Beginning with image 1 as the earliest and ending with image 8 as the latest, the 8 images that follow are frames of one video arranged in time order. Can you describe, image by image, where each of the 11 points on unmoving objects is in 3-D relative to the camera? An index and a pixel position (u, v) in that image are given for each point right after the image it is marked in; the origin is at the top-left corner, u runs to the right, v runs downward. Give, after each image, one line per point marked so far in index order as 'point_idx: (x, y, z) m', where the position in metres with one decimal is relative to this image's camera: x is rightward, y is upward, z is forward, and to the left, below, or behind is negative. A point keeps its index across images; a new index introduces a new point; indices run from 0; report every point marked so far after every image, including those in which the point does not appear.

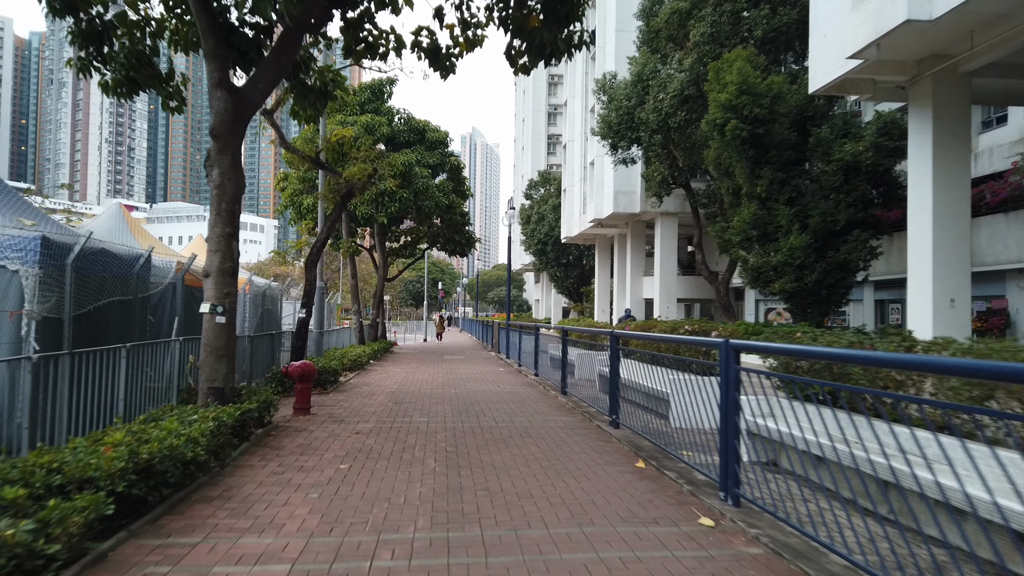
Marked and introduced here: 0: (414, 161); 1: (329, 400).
0: (-2.6, +3.4, +19.7) m
1: (-2.3, -1.5, +9.6) m
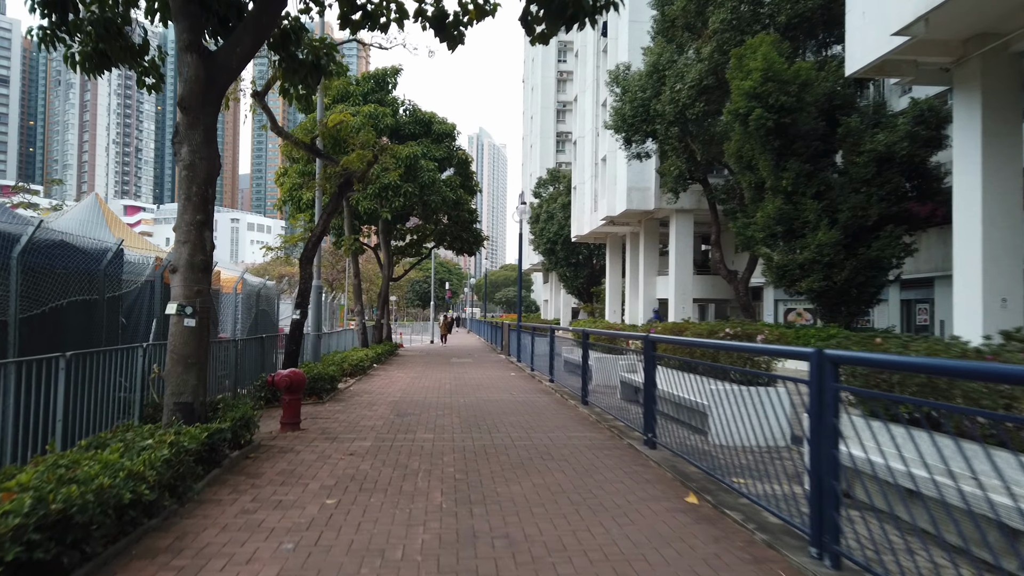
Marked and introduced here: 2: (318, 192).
0: (-2.3, +3.4, +18.7) m
1: (-2.1, -1.4, +8.6) m
2: (-3.4, +1.7, +13.3) m
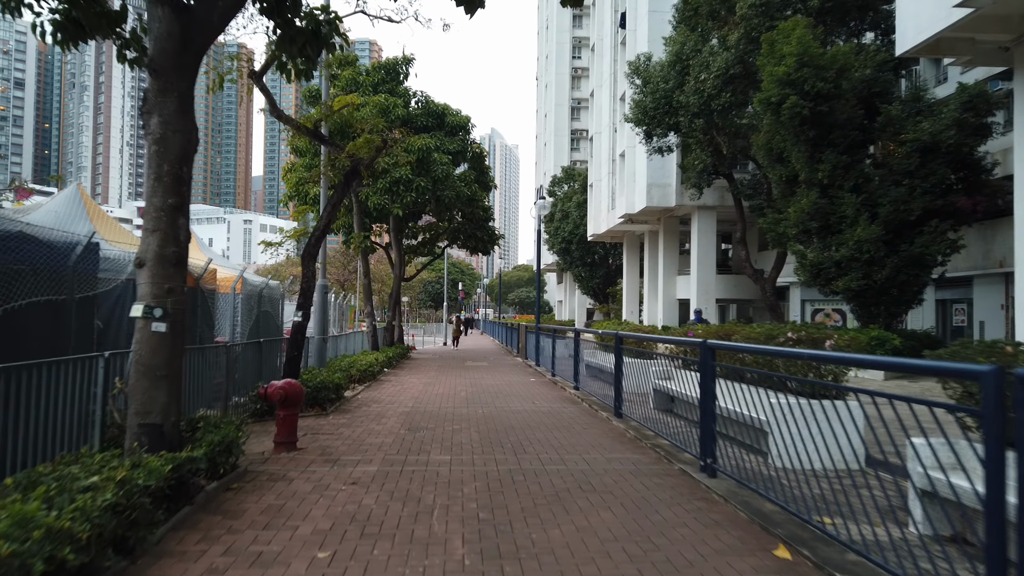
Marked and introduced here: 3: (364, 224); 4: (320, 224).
0: (-1.9, +3.4, +17.7) m
1: (-1.9, -1.4, +7.7) m
2: (-3.1, +1.7, +12.3) m
3: (-3.8, +1.7, +19.4) m
4: (-2.4, +0.8, +9.4) m
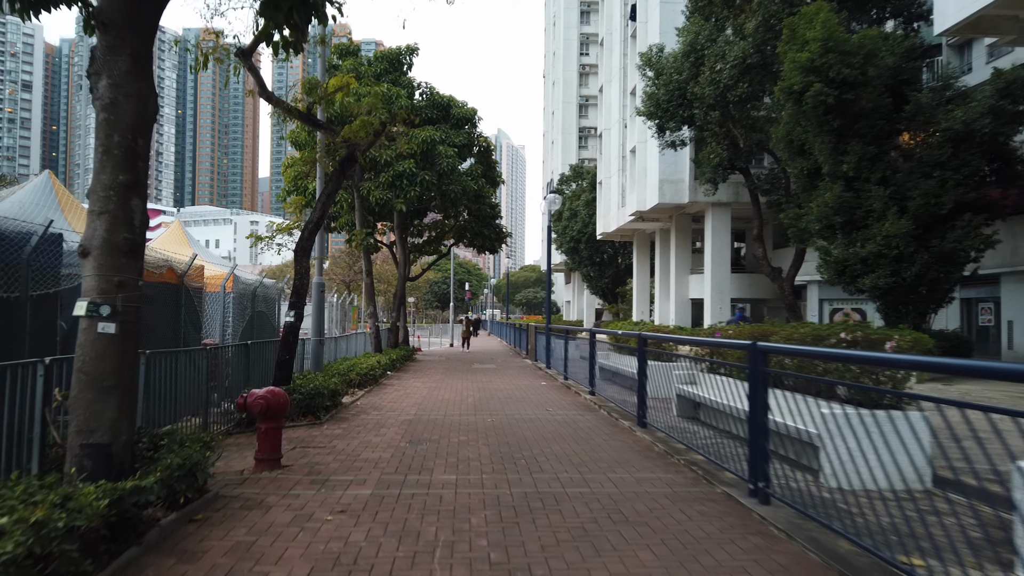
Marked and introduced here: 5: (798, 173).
0: (-1.7, +3.4, +17.0) m
1: (-1.7, -1.4, +6.9) m
2: (-3.0, +1.7, +11.6) m
3: (-3.6, +1.7, +18.7) m
4: (-2.3, +0.8, +8.6) m
5: (+7.0, +2.8, +18.4) m
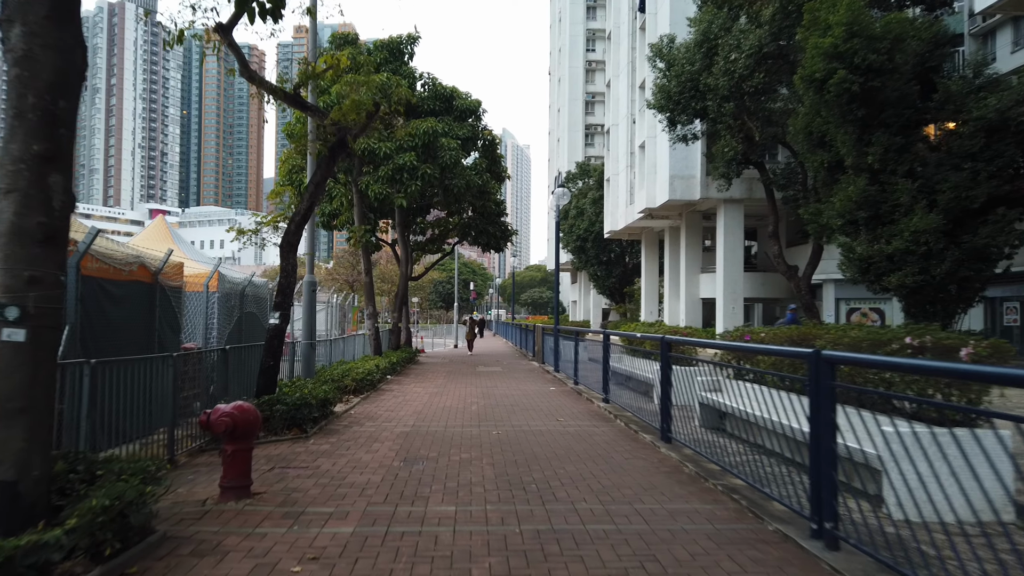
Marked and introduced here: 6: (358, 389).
0: (-1.6, +3.4, +16.2) m
1: (-1.7, -1.4, +6.1) m
2: (-2.9, +1.8, +10.8) m
3: (-3.5, +1.7, +17.9) m
4: (-2.2, +0.8, +7.8) m
5: (+7.2, +2.8, +17.6) m
6: (-2.2, -1.4, +10.6) m
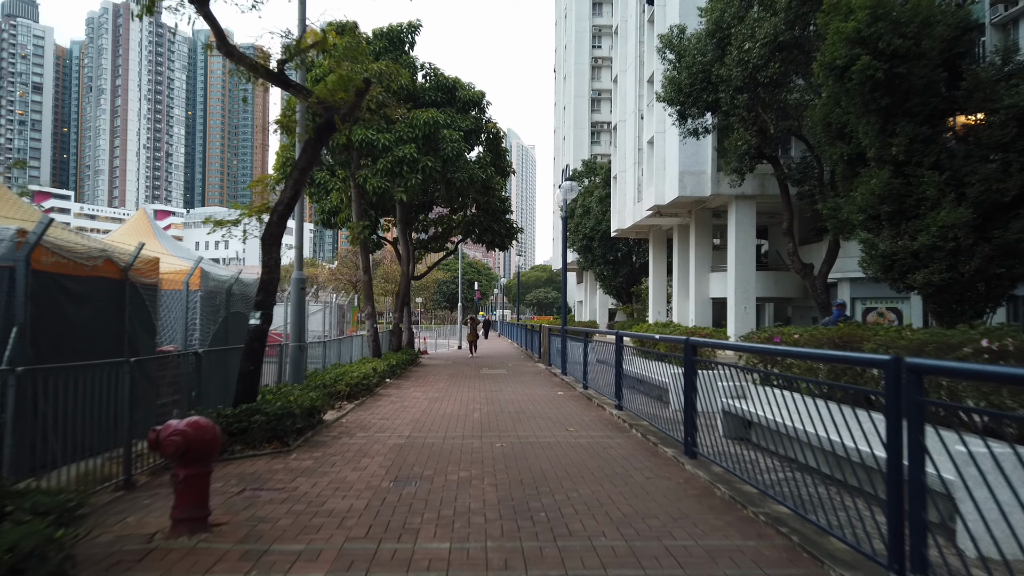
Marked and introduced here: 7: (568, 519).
0: (-1.5, +3.4, +15.5) m
1: (-1.6, -1.4, +5.4) m
2: (-2.8, +1.8, +10.1) m
3: (-3.3, +1.7, +17.2) m
4: (-2.1, +0.9, +7.1) m
5: (+7.3, +2.9, +16.8) m
6: (-2.1, -1.4, +9.9) m
7: (+0.3, -1.3, +4.2) m
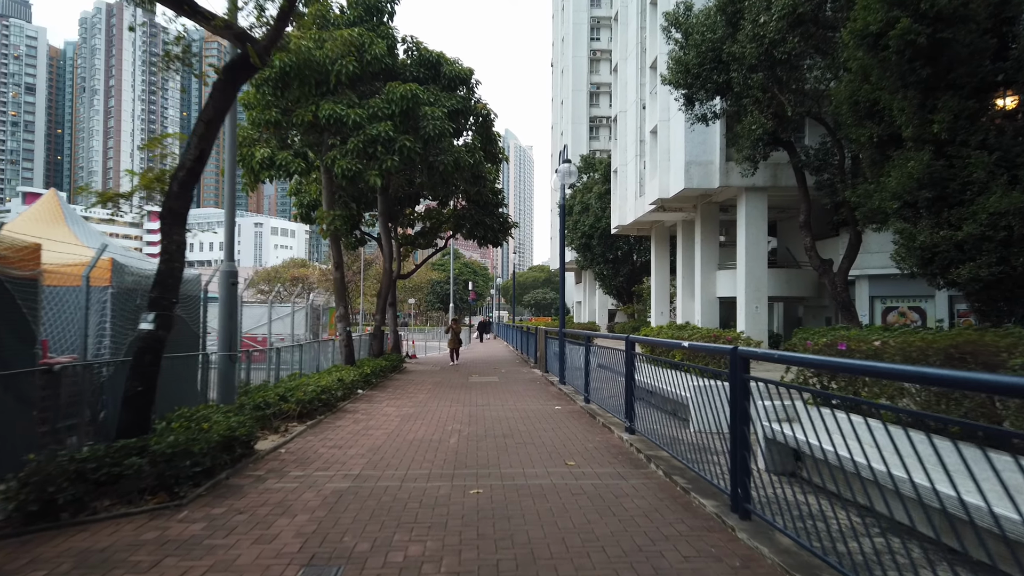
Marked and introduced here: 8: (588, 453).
0: (-1.6, +3.5, +13.7) m
1: (-1.8, -1.3, +3.6) m
2: (-2.9, +1.8, +8.3) m
3: (-3.5, +1.7, +15.4) m
4: (-2.3, +0.9, +5.3) m
5: (+7.1, +2.9, +15.1) m
6: (-2.3, -1.4, +8.1) m
7: (+0.2, -1.2, +2.5) m
8: (+0.6, -1.5, +6.7) m
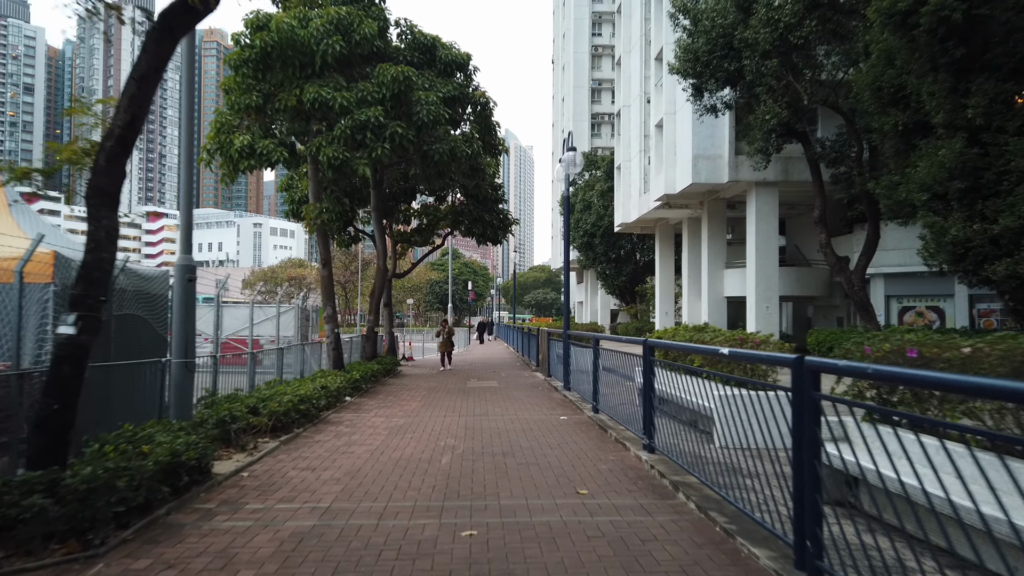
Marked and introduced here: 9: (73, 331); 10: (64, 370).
0: (-1.6, +3.5, +12.8) m
1: (-1.8, -1.3, +2.7) m
2: (-2.9, +1.8, +7.4) m
3: (-3.5, +1.8, +14.5) m
4: (-2.3, +1.0, +4.4) m
5: (+7.1, +3.0, +14.1) m
6: (-2.2, -1.3, +7.2) m
7: (+0.2, -1.2, +1.6) m
8: (+0.7, -1.4, +5.8) m
9: (-2.5, -0.2, +4.3) m
10: (-2.5, -0.5, +4.3) m
